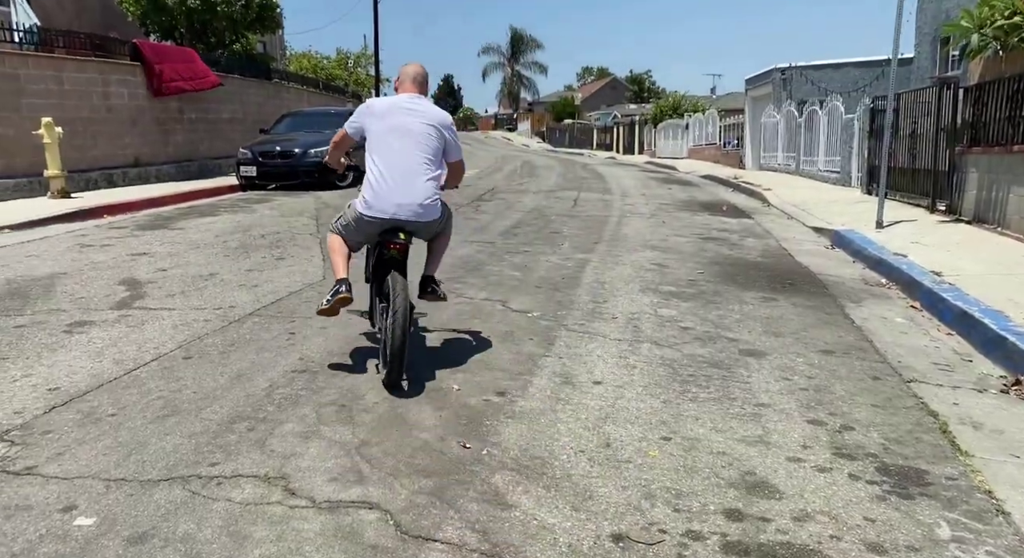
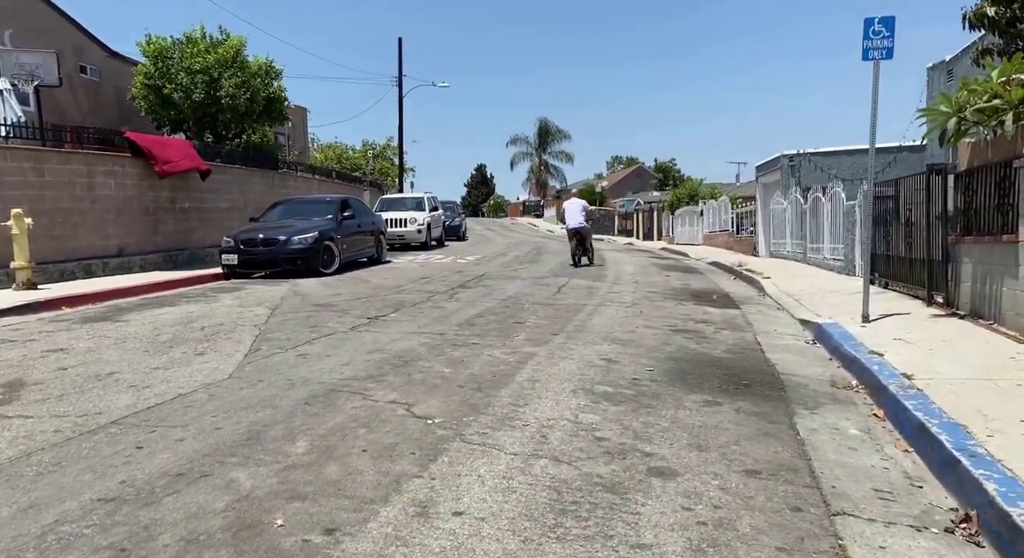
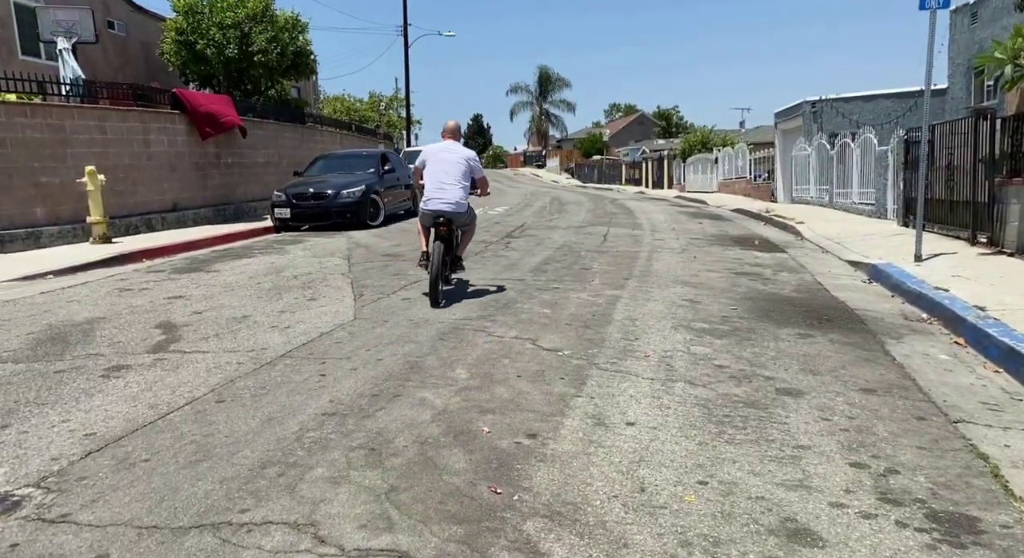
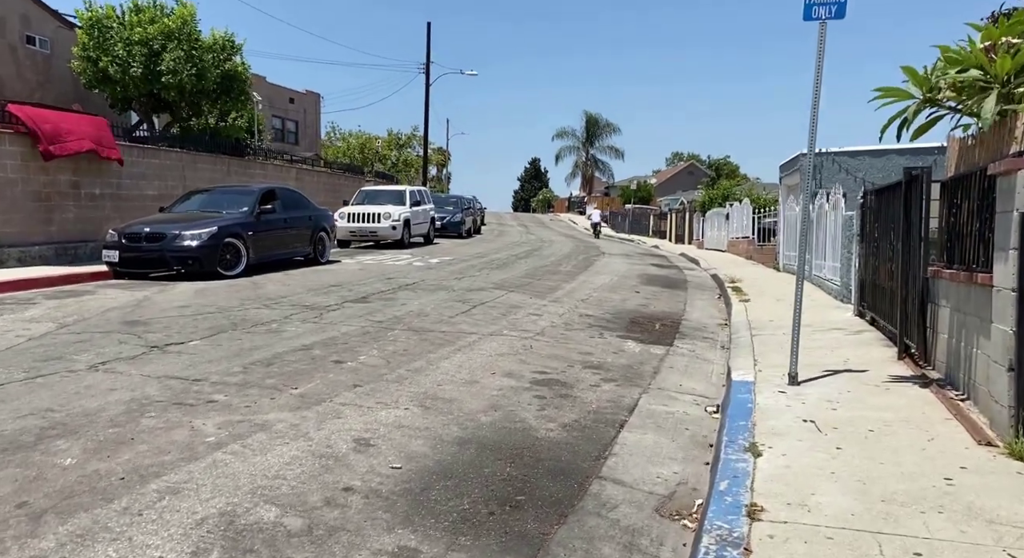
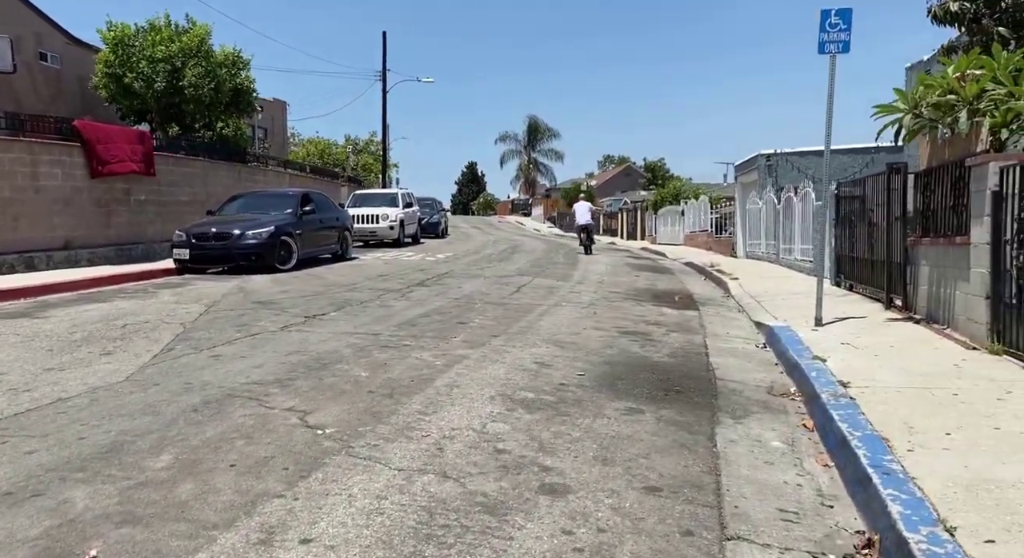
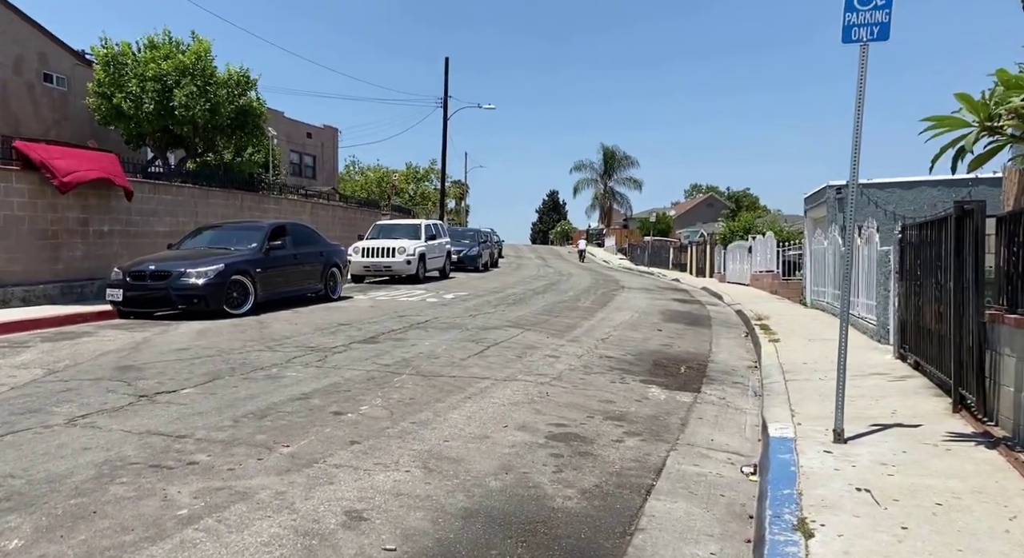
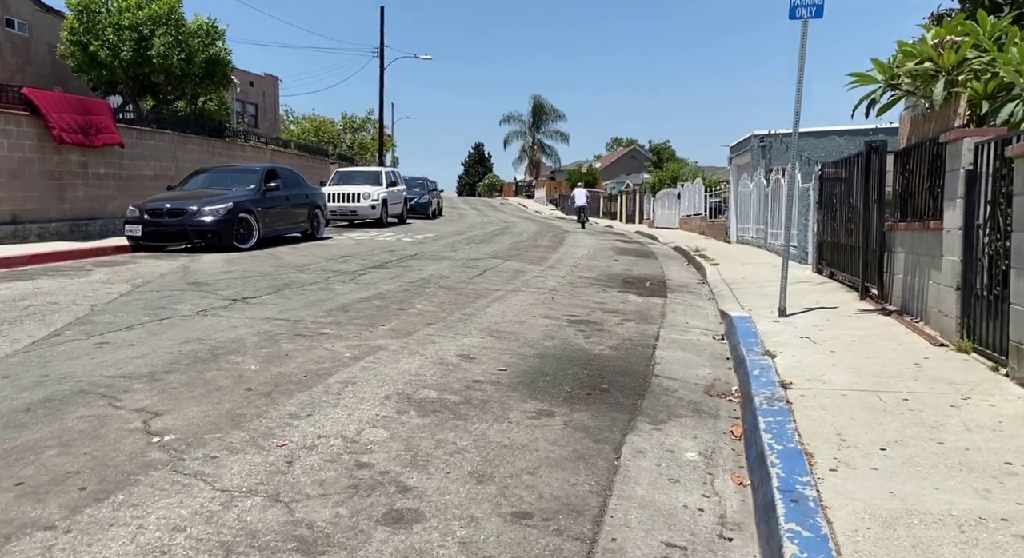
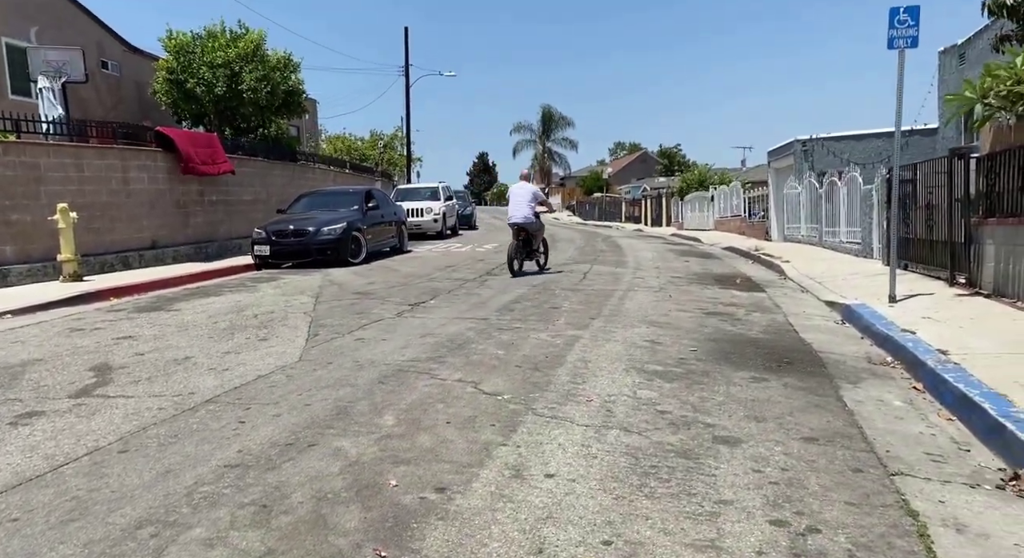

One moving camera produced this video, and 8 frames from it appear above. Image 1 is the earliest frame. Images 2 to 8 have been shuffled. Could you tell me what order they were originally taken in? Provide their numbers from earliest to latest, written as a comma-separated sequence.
3, 8, 2, 5, 7, 4, 6
